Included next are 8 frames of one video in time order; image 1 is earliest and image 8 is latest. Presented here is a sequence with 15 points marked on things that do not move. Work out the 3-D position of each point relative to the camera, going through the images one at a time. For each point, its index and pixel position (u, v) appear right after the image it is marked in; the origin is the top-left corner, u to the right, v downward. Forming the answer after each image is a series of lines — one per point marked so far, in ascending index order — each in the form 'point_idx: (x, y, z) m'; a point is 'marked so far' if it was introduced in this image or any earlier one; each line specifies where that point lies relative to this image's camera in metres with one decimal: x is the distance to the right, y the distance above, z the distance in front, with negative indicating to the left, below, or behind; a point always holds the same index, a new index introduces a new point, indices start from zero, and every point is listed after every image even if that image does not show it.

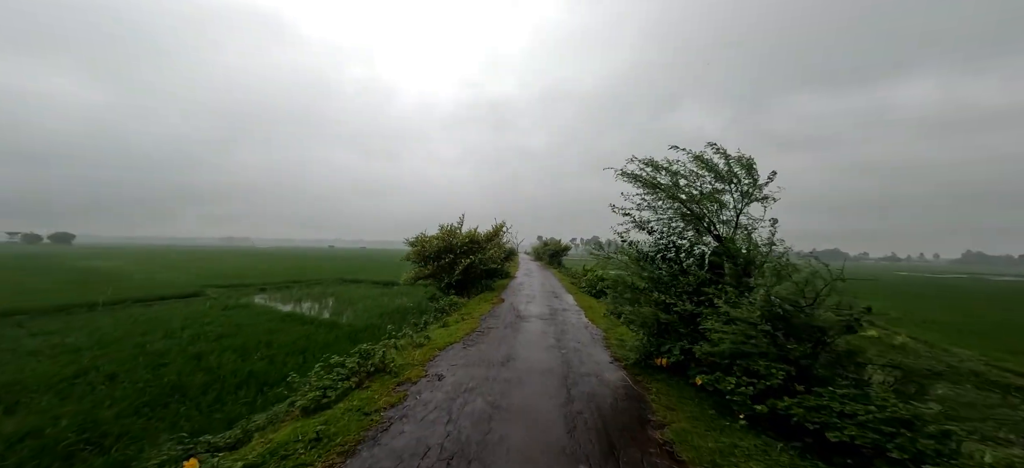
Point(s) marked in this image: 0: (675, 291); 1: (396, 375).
0: (+2.7, -1.0, +5.2) m
1: (-1.9, -2.3, +5.1) m
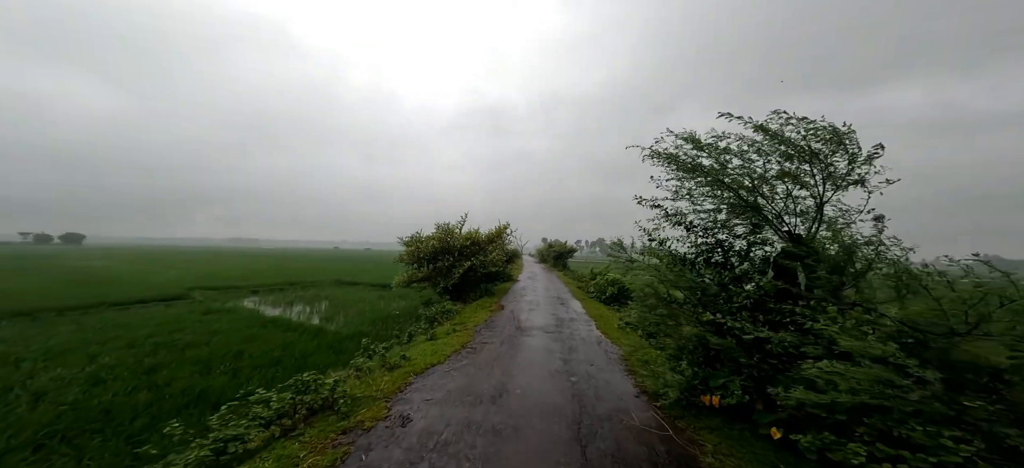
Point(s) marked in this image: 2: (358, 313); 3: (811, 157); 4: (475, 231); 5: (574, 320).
0: (+2.6, -0.9, +3.8) m
1: (-2.0, -2.2, +3.7) m
2: (-9.7, -4.9, +19.7) m
3: (+3.5, +0.9, +3.7) m
4: (-2.0, +0.1, +16.4) m
5: (+2.1, -2.8, +10.3) m
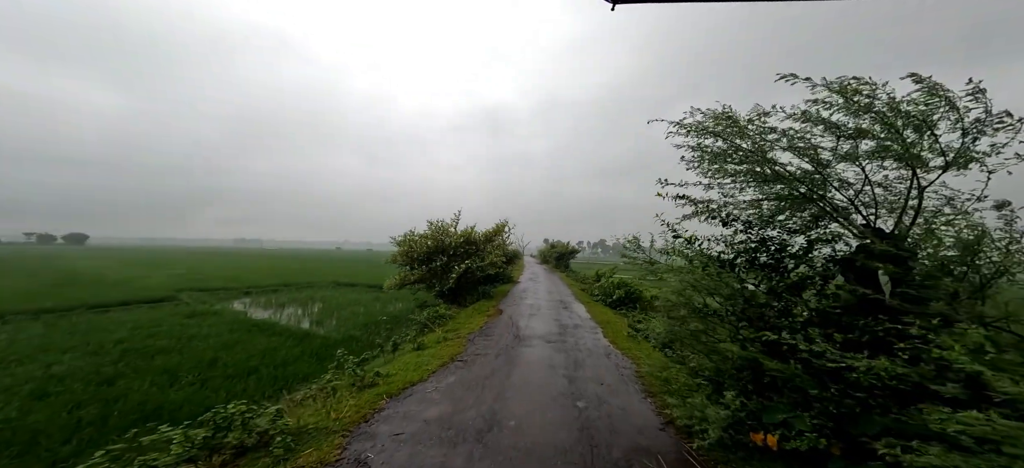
0: (+2.5, -0.8, +2.9) m
1: (-2.1, -2.1, +2.8) m
2: (-9.7, -4.9, +18.8) m
3: (+3.4, +1.0, +2.8) m
4: (-2.0, +0.1, +15.5) m
5: (+2.0, -2.7, +9.3) m
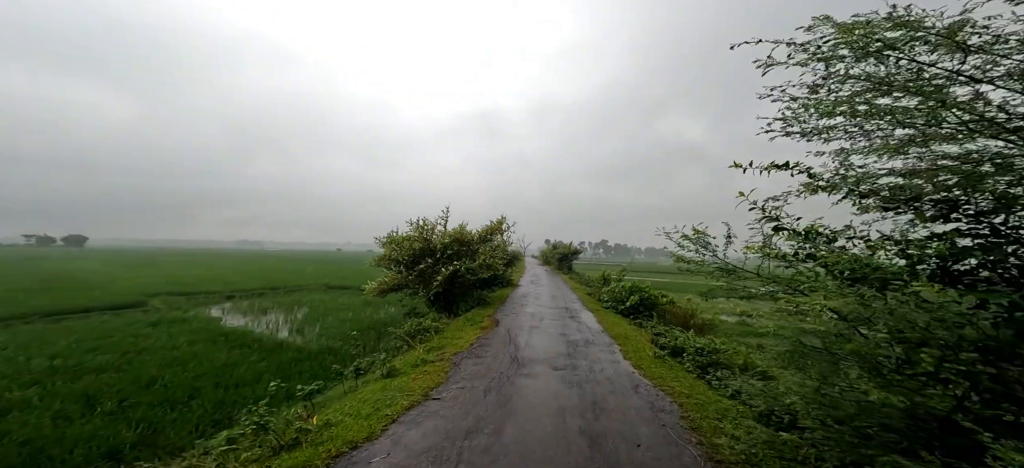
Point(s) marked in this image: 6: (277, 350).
0: (+2.4, -0.7, +1.3) m
1: (-2.2, -1.9, +1.2) m
2: (-9.7, -4.8, +17.2) m
3: (+3.3, +1.1, +1.1) m
4: (-2.0, +0.2, +13.9) m
5: (+1.9, -2.6, +7.7) m
6: (-8.8, -4.3, +11.9) m
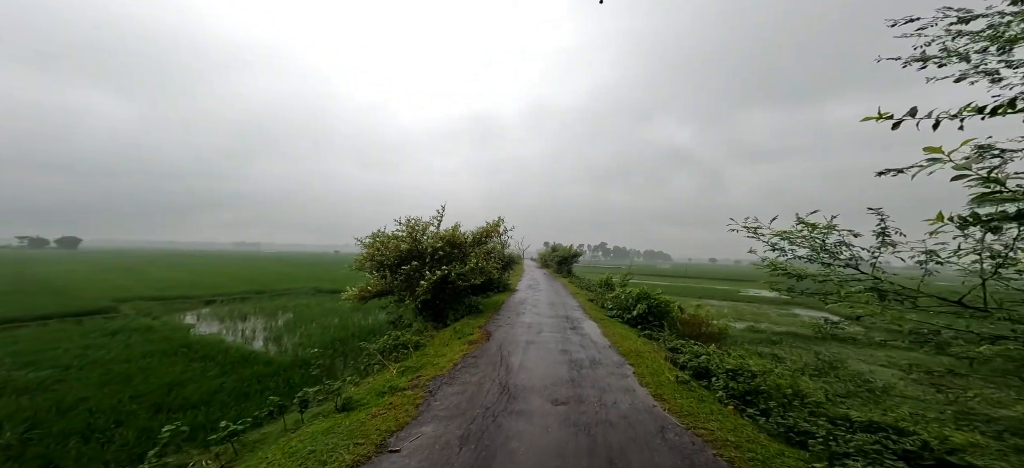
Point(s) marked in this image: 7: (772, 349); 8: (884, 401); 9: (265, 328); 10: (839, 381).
0: (+2.3, -0.6, +0.1) m
1: (-2.3, -1.8, 0.0) m
2: (-9.9, -4.9, +16.0) m
3: (+3.1, +1.2, 0.0) m
4: (-2.2, +0.2, +12.7) m
5: (+1.8, -2.6, +6.5) m
6: (-9.0, -4.3, +10.6) m
7: (+13.8, -6.1, +16.7) m
8: (+12.2, -5.5, +10.4) m
9: (-12.8, -4.9, +16.4) m
10: (+12.7, -5.7, +12.3) m
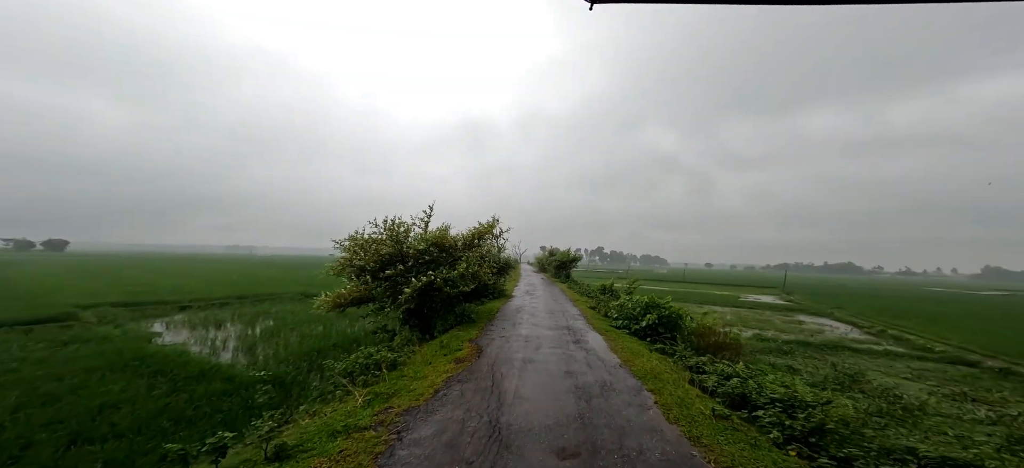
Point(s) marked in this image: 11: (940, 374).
0: (+2.3, -0.4, -1.0) m
1: (-2.4, -1.7, -1.2) m
2: (-10.1, -4.9, +14.7) m
3: (+3.1, +1.3, -1.1) m
4: (-2.4, +0.1, +11.5) m
5: (+1.7, -2.6, +5.4) m
6: (-9.2, -4.3, +9.3) m
7: (+13.6, -6.2, +15.6) m
8: (+12.1, -5.5, +9.3) m
9: (-13.0, -4.9, +15.1) m
10: (+12.5, -5.7, +11.2) m
11: (+19.5, -6.4, +14.4) m
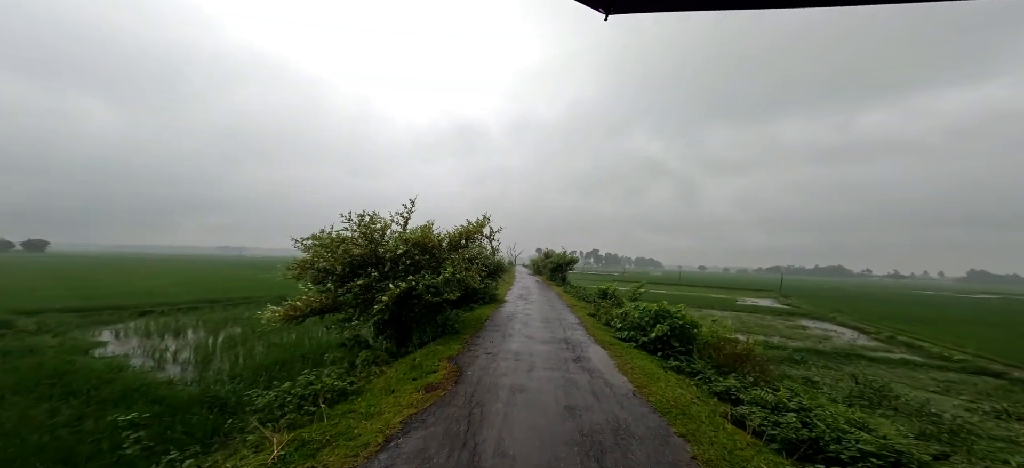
0: (+2.1, -0.3, -2.4) m
1: (-2.5, -1.5, -2.6) m
2: (-10.5, -4.8, +13.1) m
3: (+3.0, +1.5, -2.5) m
4: (-2.7, +0.2, +10.1) m
5: (+1.5, -2.4, +3.9) m
6: (-9.4, -4.1, +7.7) m
7: (+13.2, -6.2, +14.4) m
8: (+11.8, -5.5, +8.0) m
9: (-13.4, -4.8, +13.4) m
10: (+12.2, -5.7, +9.9) m
11: (+19.1, -6.4, +13.2) m
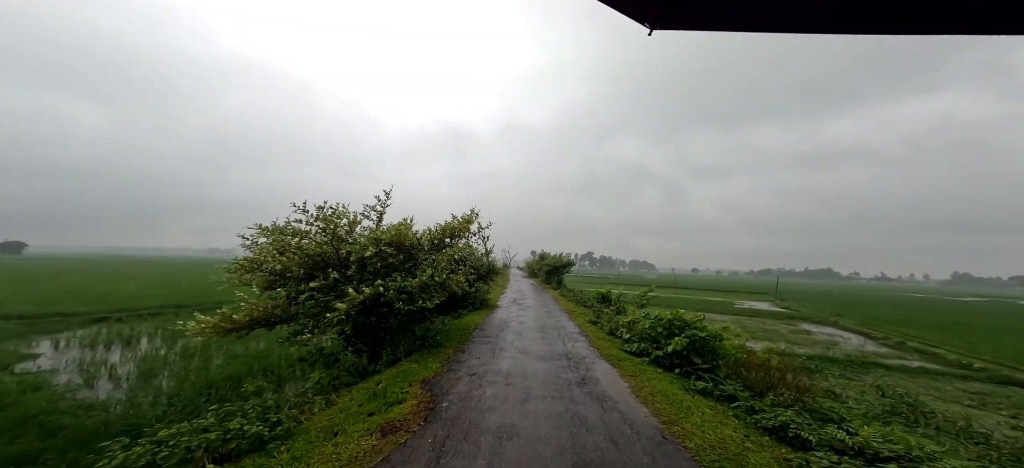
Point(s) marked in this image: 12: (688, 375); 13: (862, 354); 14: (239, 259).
0: (+2.1, 0.0, -3.7) m
1: (-2.5, -1.2, -4.0) m
2: (-10.7, -4.7, +11.5) m
3: (+3.0, +1.7, -3.8) m
4: (-2.9, +0.4, +8.7) m
5: (+1.3, -2.2, +2.6) m
6: (-9.6, -4.0, +6.2) m
7: (+12.9, -6.1, +13.2) m
8: (+11.6, -5.4, +6.8) m
9: (-13.7, -4.7, +11.8) m
10: (+12.0, -5.6, +8.7) m
11: (+18.8, -6.4, +12.1) m
12: (+3.9, -3.0, +6.9) m
13: (+21.7, -7.5, +19.6) m
14: (-6.2, -0.5, +7.4) m
